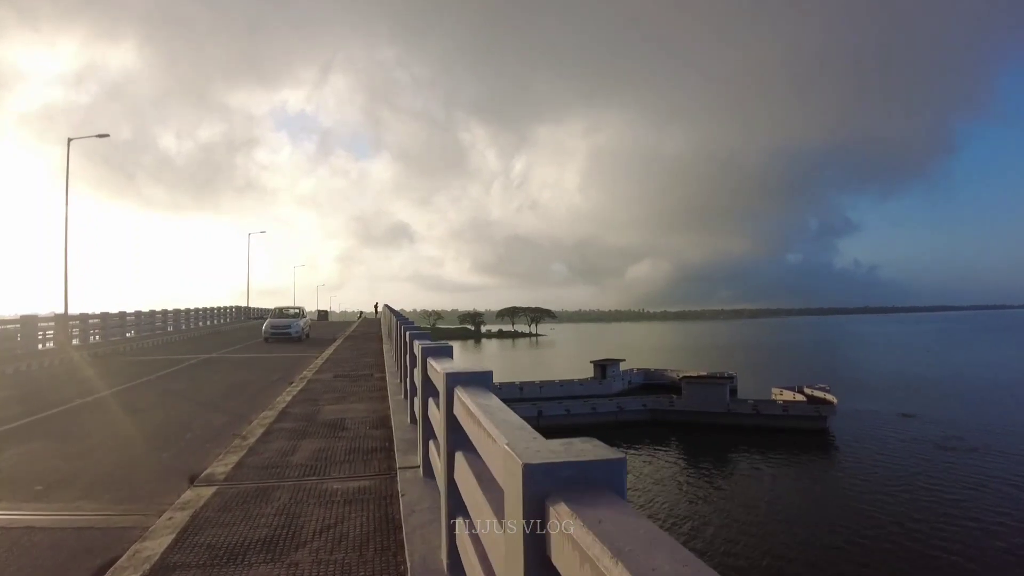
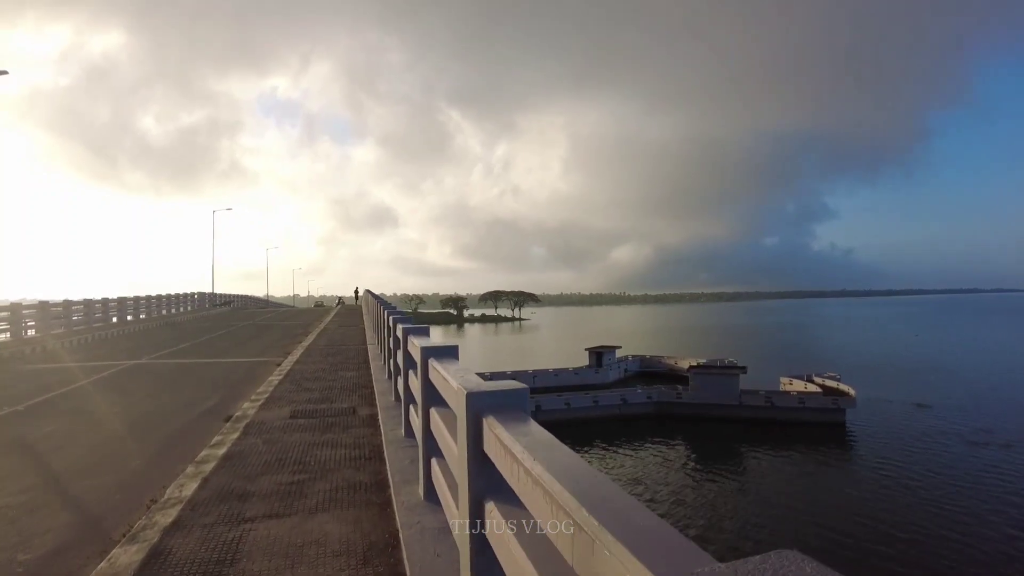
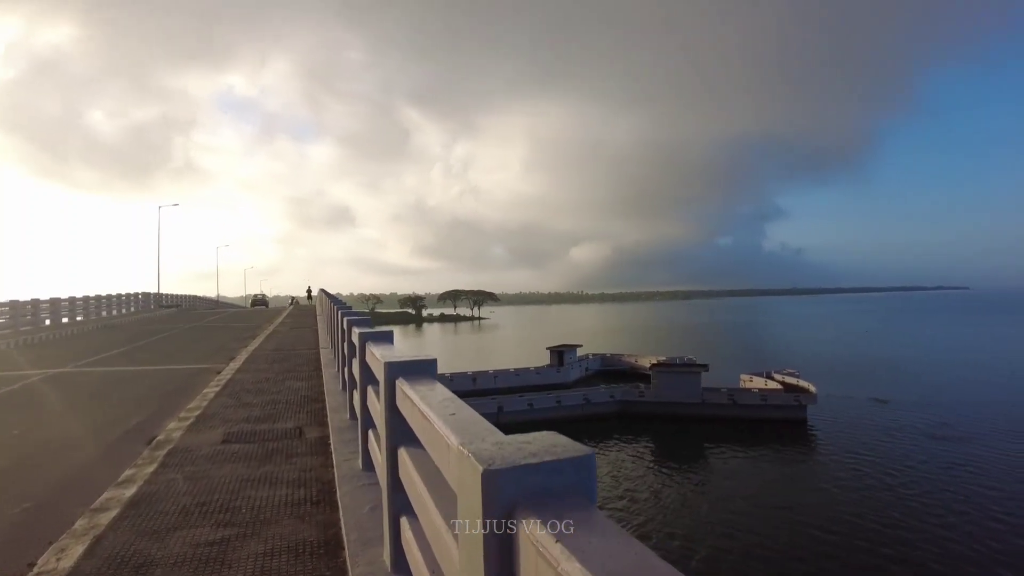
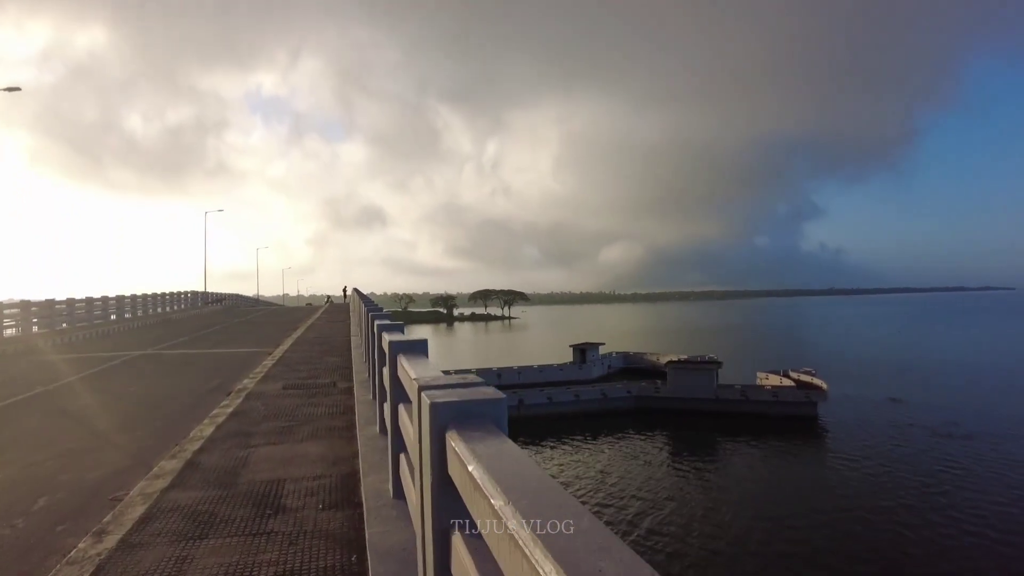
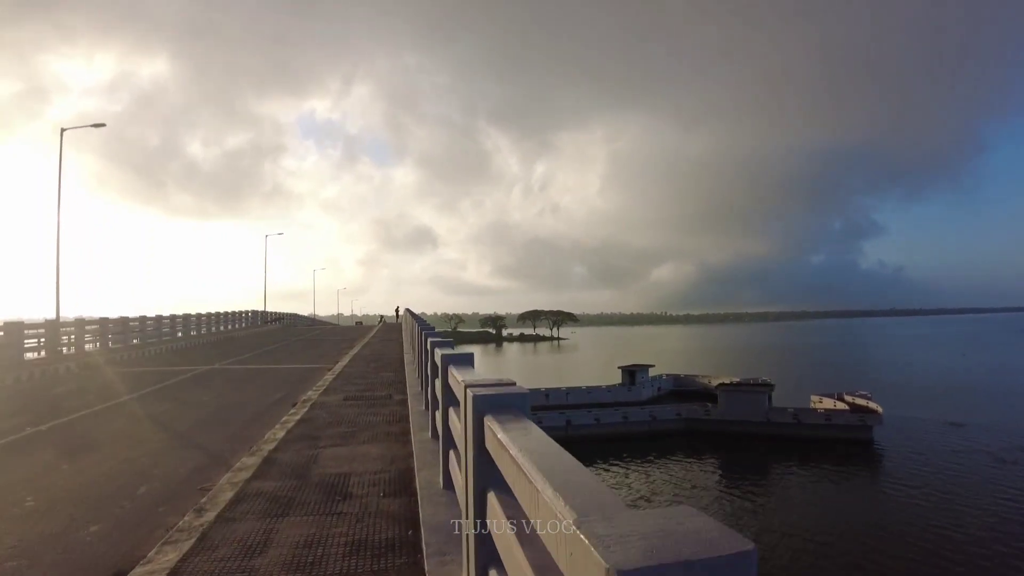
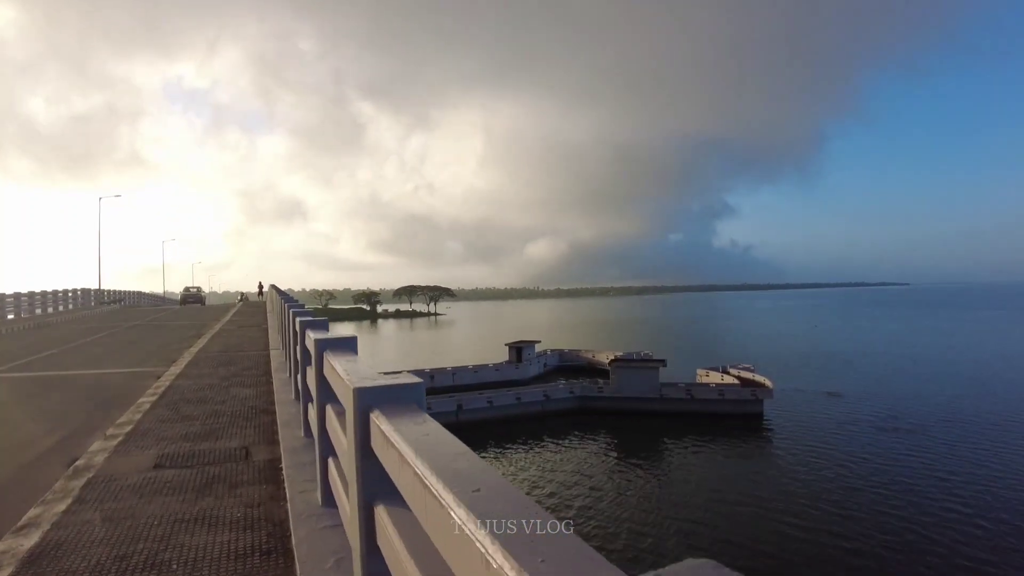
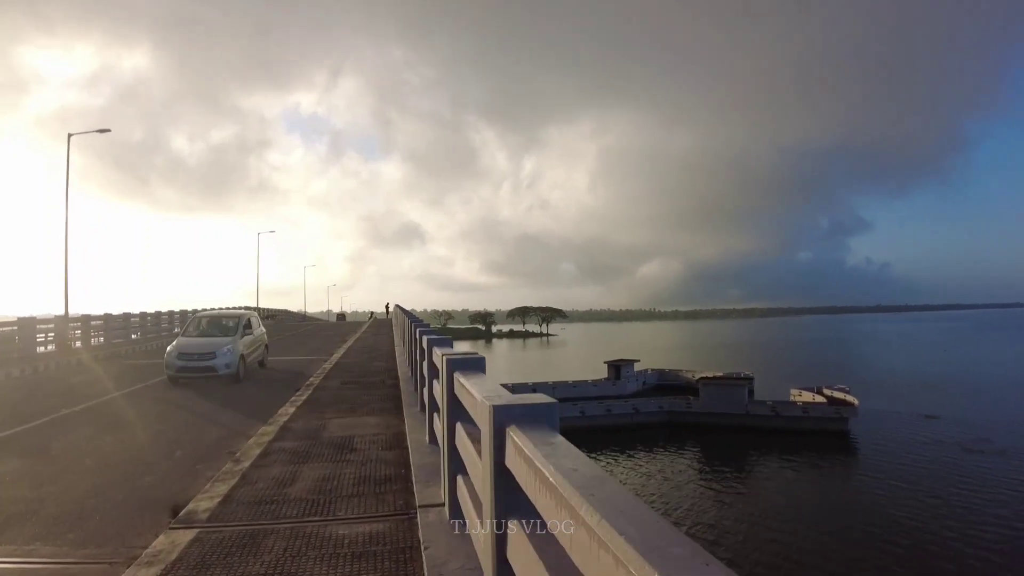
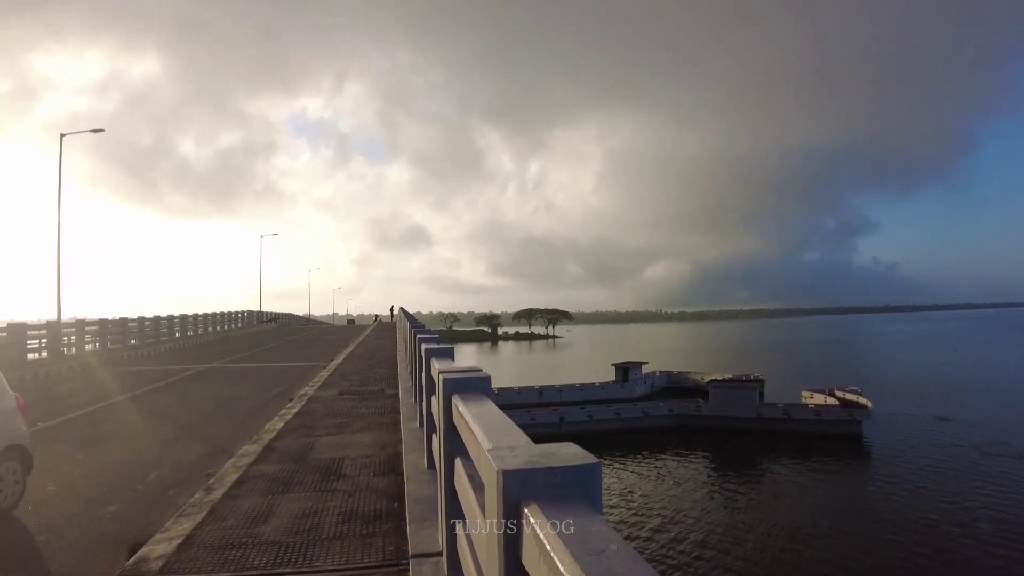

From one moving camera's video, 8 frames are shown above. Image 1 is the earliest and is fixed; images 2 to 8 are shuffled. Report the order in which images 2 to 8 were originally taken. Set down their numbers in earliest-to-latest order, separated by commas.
7, 8, 5, 4, 2, 3, 6
